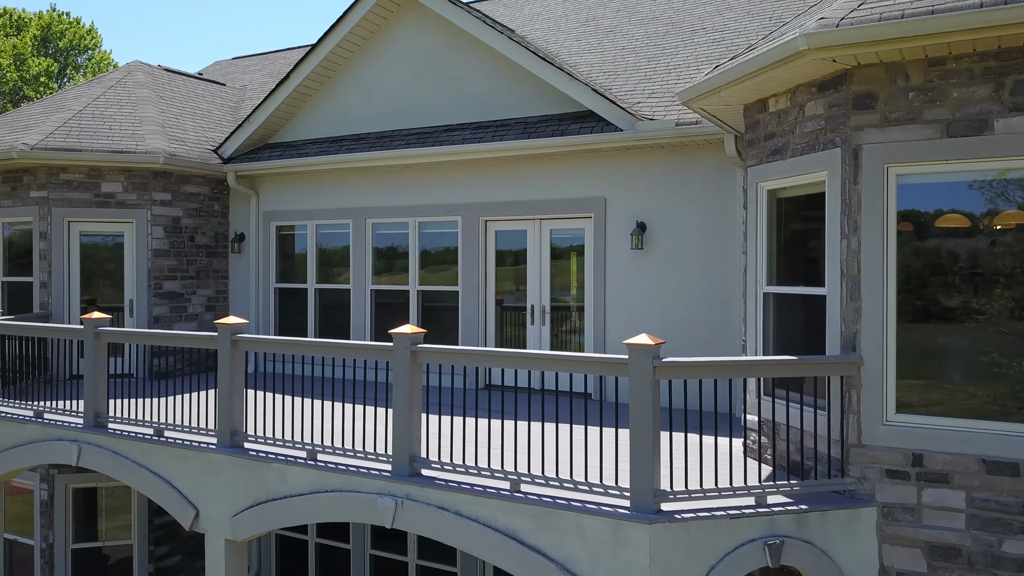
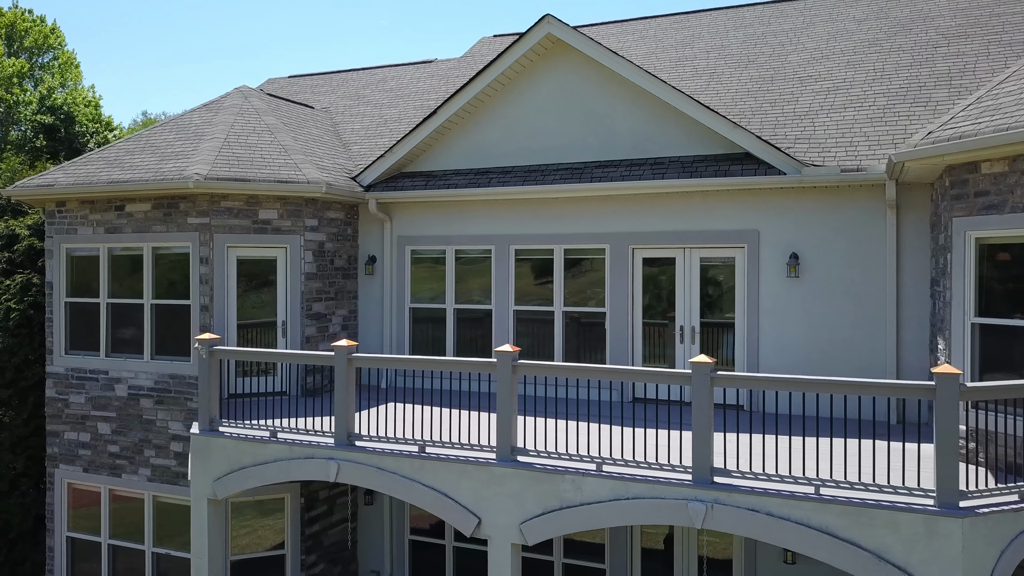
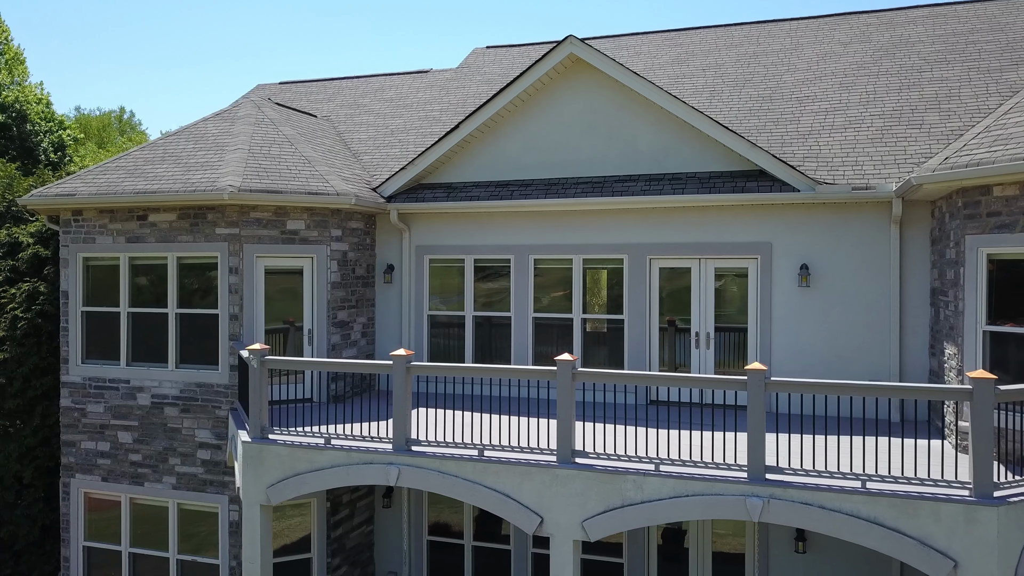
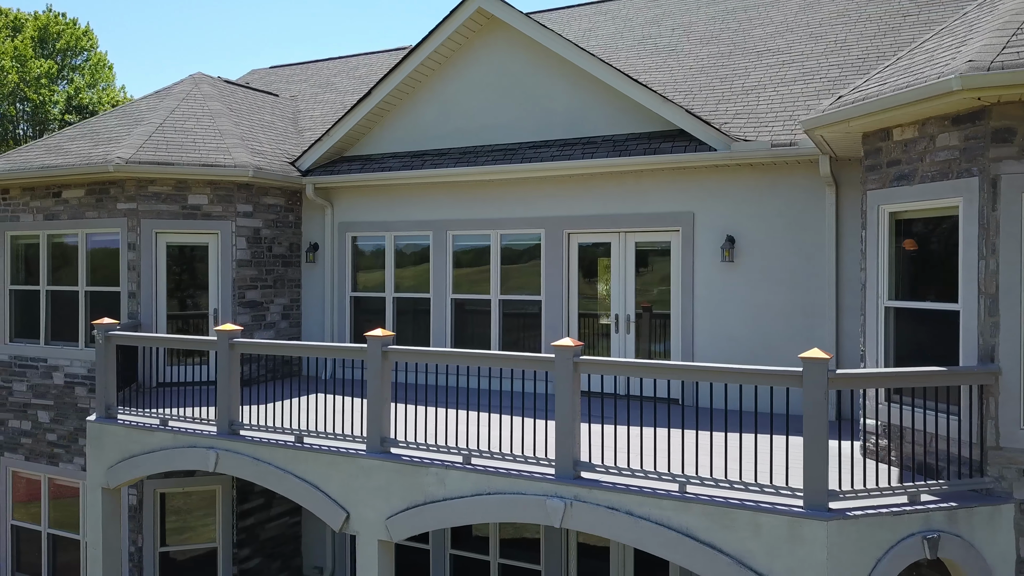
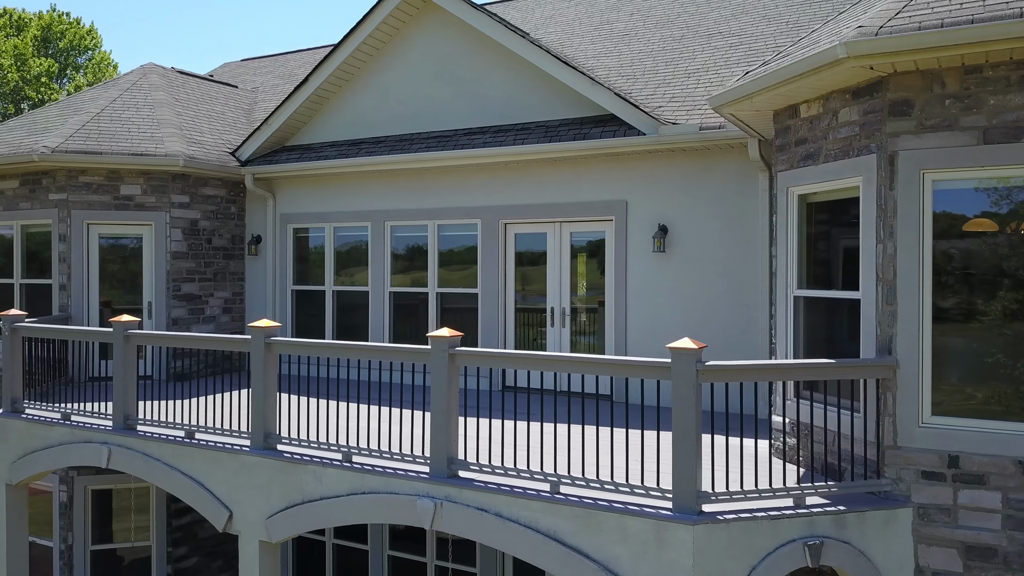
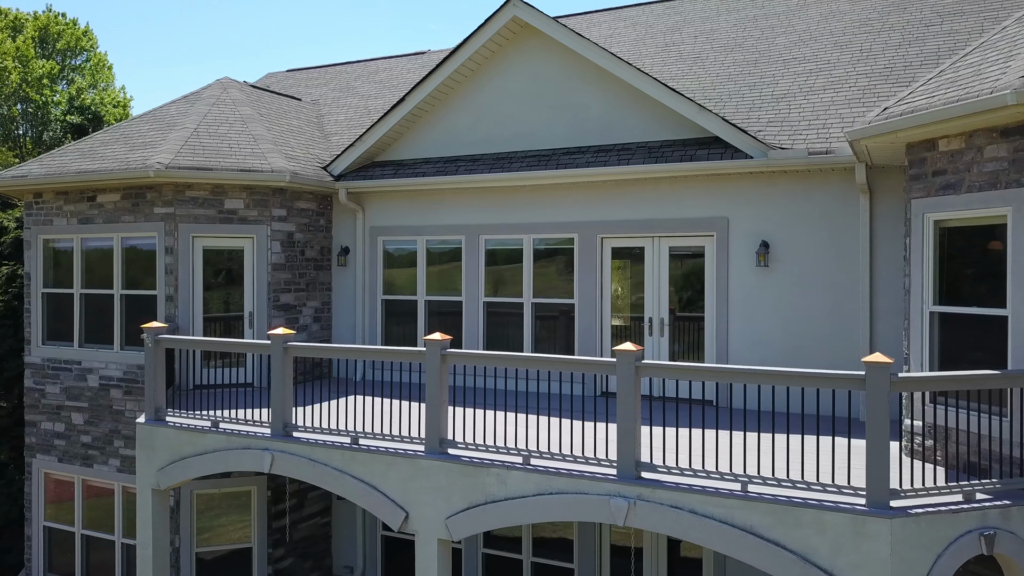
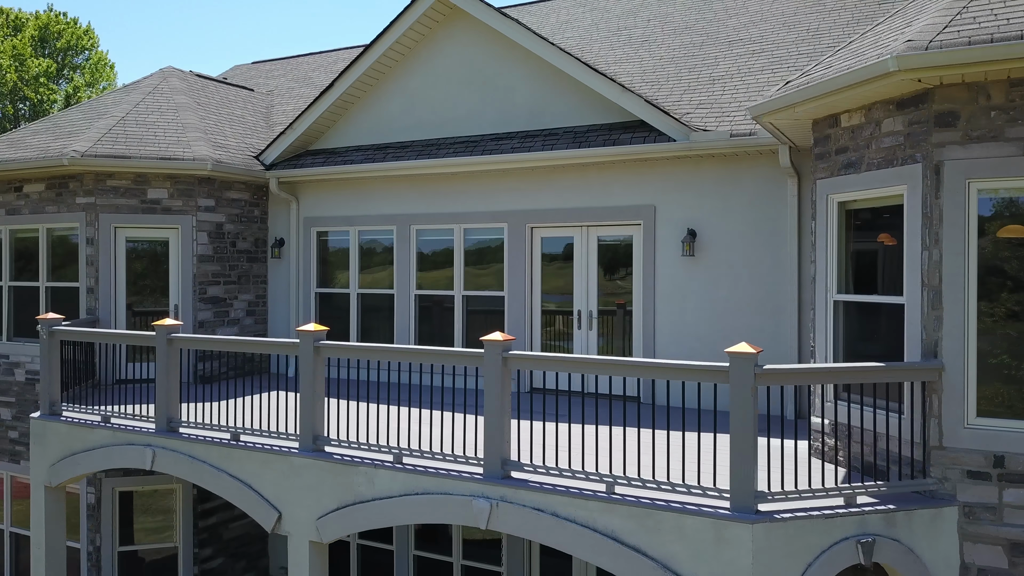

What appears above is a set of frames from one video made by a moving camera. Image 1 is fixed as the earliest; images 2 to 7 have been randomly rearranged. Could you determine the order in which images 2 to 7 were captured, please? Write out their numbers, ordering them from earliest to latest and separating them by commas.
5, 7, 4, 6, 2, 3
